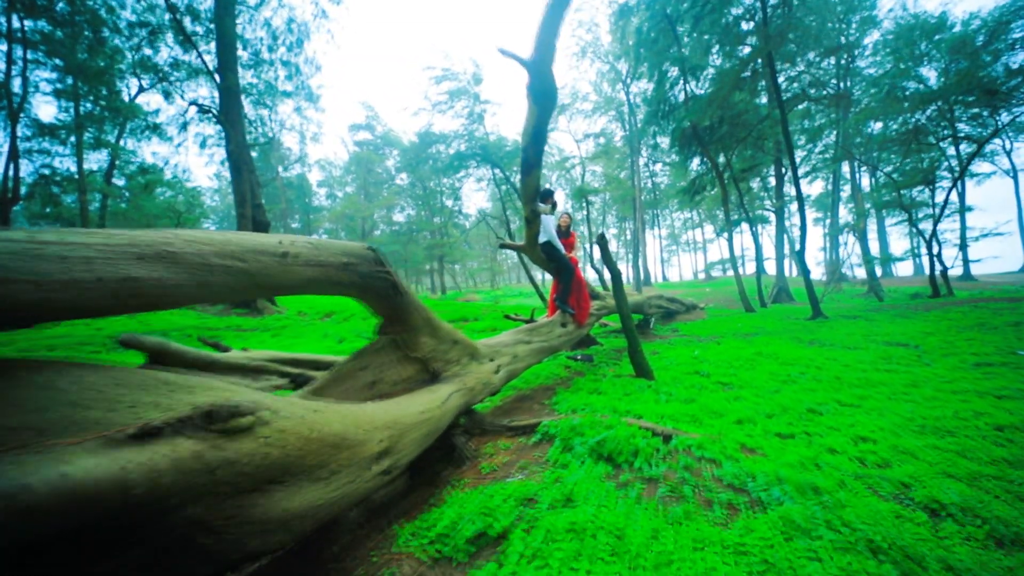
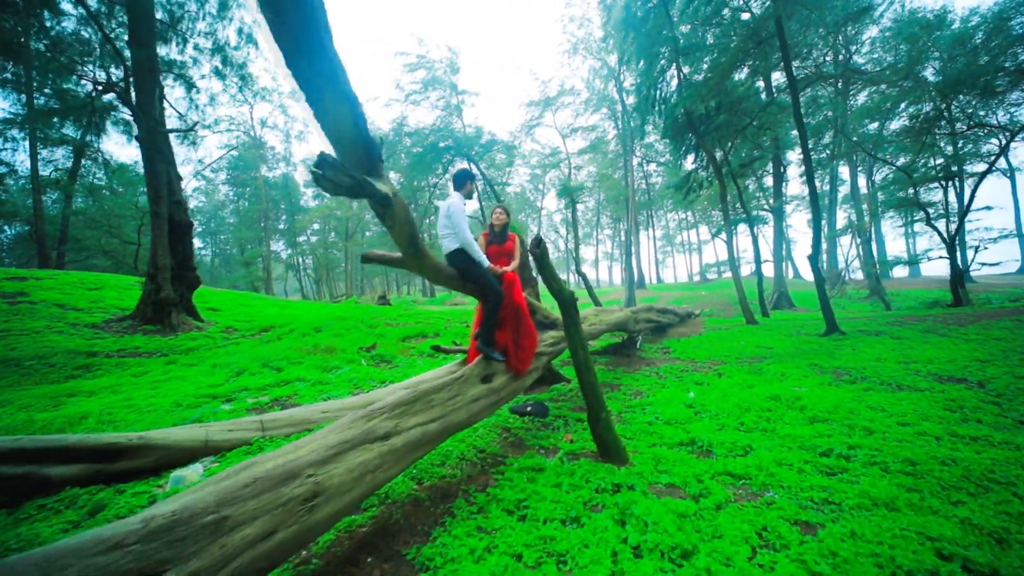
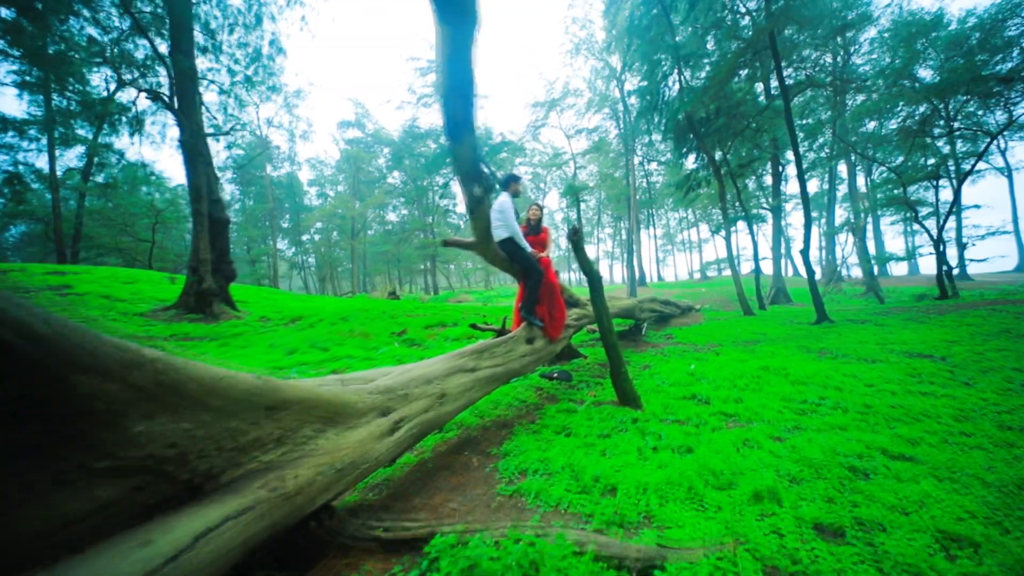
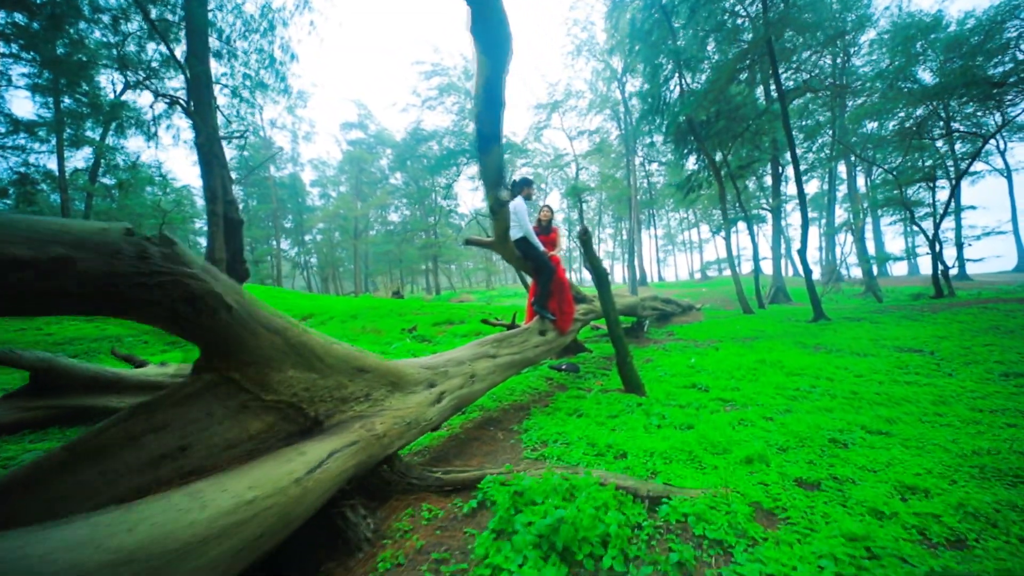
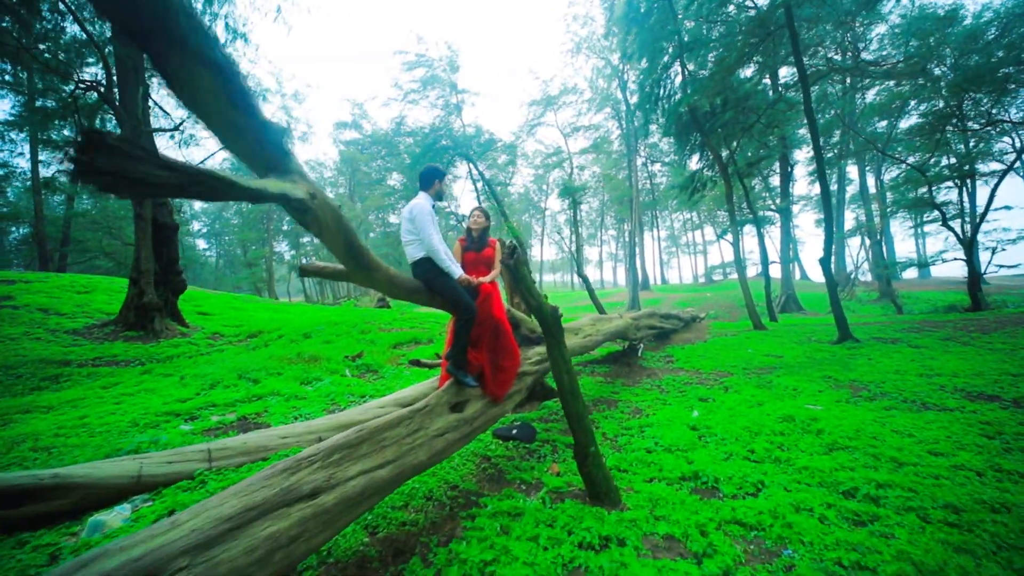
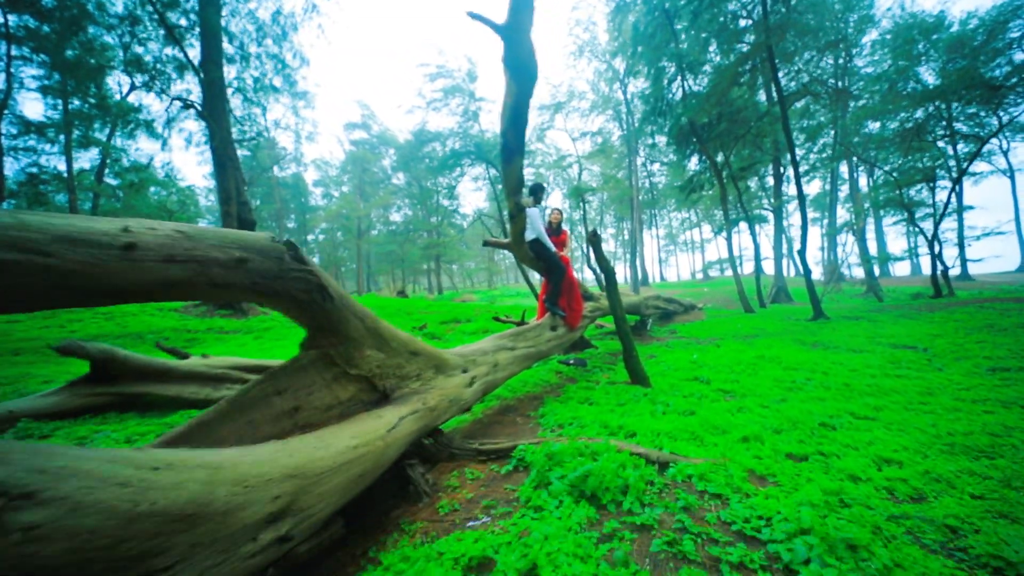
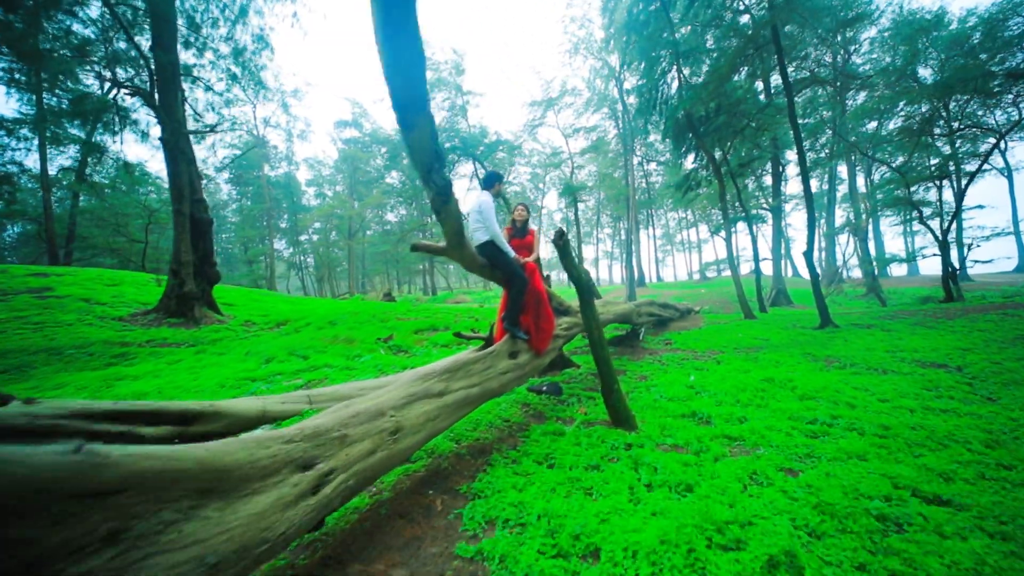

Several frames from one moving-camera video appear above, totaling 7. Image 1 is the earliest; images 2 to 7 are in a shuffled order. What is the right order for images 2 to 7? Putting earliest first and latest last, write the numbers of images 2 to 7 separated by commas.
6, 4, 3, 7, 2, 5
